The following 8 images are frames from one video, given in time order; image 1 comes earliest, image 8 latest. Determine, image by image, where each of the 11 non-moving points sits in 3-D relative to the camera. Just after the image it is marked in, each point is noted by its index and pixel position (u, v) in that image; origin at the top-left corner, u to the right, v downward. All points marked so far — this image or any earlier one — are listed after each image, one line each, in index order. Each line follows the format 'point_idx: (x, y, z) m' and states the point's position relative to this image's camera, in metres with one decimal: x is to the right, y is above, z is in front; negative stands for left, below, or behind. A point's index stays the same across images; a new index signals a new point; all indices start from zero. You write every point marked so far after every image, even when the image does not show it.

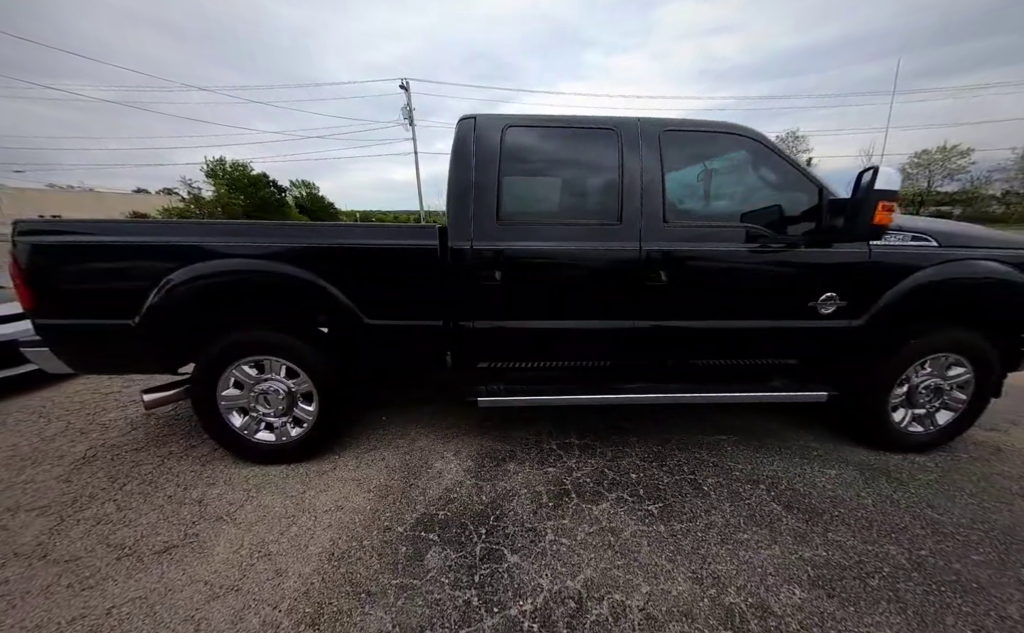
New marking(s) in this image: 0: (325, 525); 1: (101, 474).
0: (-0.9, -1.0, +1.6) m
1: (-2.4, -0.9, +2.0) m
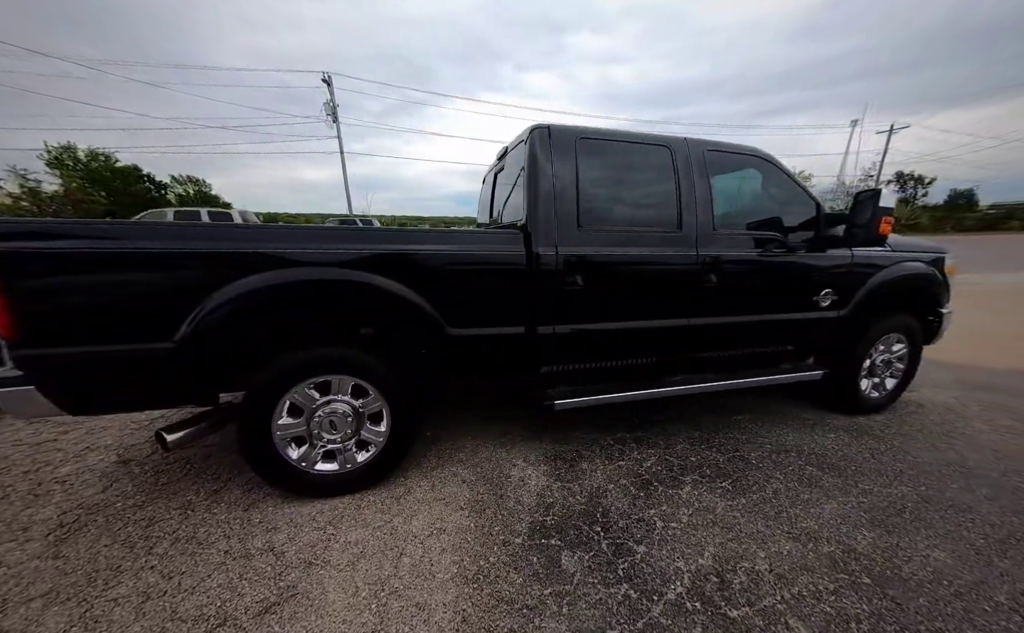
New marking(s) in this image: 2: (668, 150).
0: (-0.3, -1.1, +1.5) m
1: (-1.9, -1.0, +1.6) m
2: (+1.1, +1.1, +2.3) m
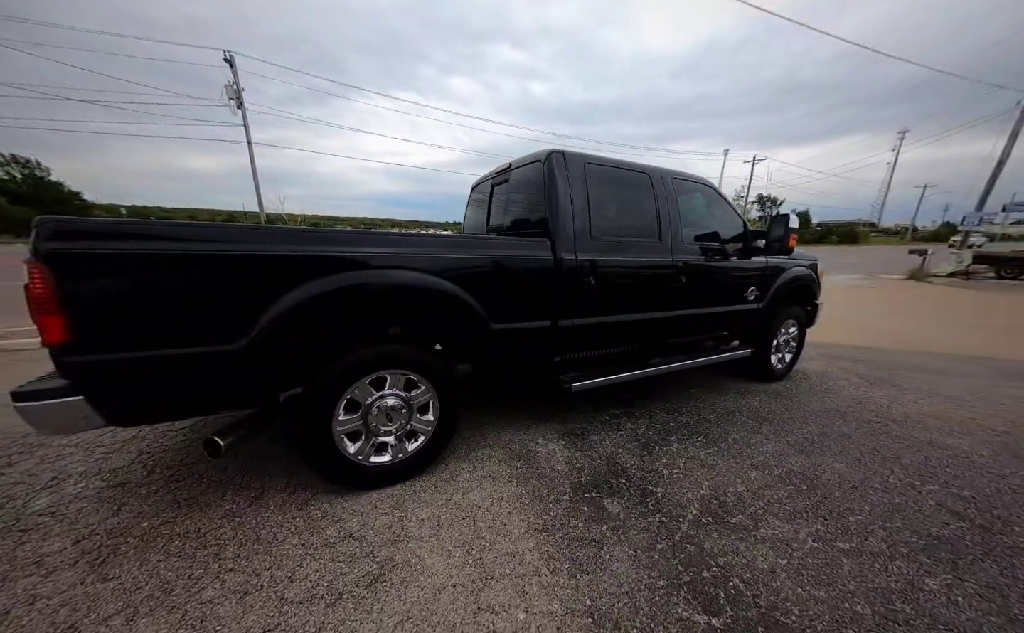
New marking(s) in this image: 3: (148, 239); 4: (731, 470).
0: (0.0, -1.0, +1.8) m
1: (-1.6, -1.1, +1.5) m
2: (+1.1, +1.2, +2.8) m
3: (-1.5, +0.3, +1.4) m
4: (+1.4, -1.0, +2.2) m
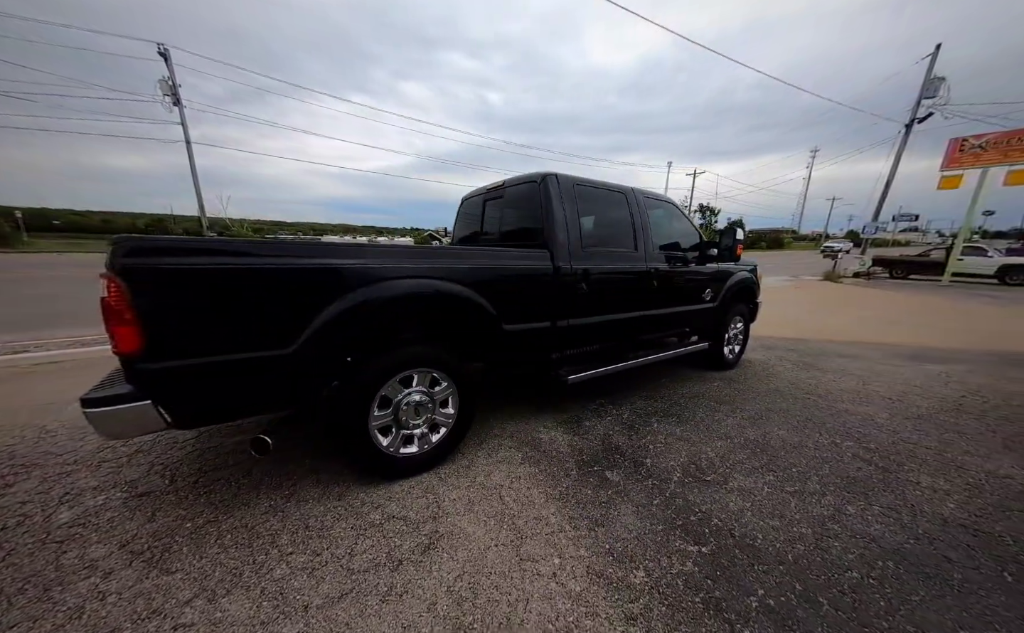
0: (+0.1, -1.1, +2.0) m
1: (-1.4, -1.1, +1.6) m
2: (+1.1, +1.2, +3.2) m
3: (-1.3, +0.3, +1.5) m
4: (+1.5, -1.0, +2.6) m
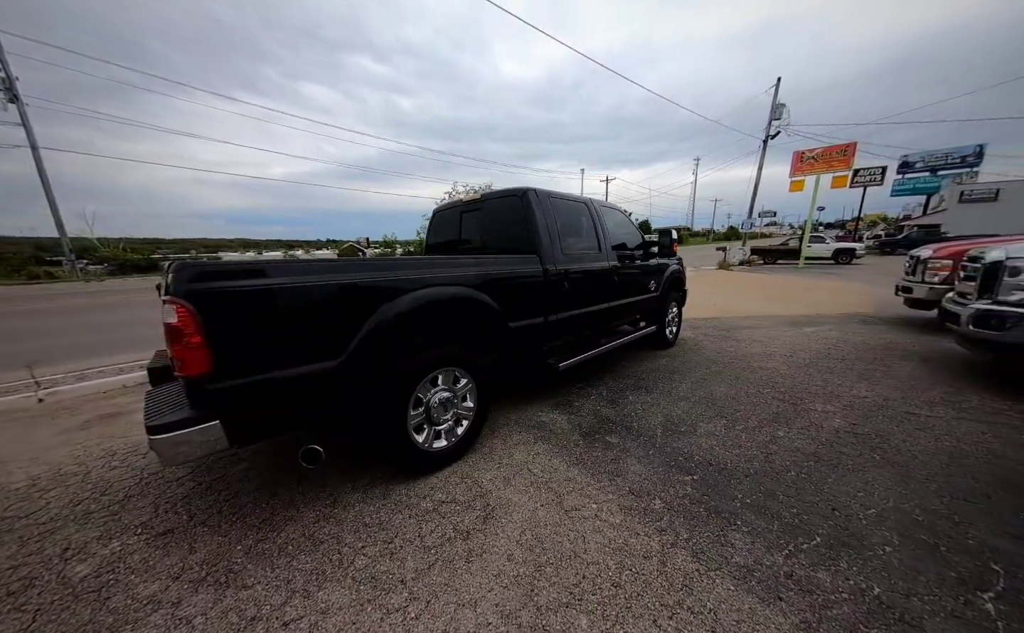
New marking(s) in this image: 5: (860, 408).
0: (+0.2, -1.0, +2.3) m
1: (-1.1, -1.2, +1.6) m
2: (+0.8, +1.3, +3.7) m
3: (-1.2, +0.2, +1.6) m
4: (+1.5, -0.8, +3.2) m
5: (+3.2, -0.8, +3.0) m
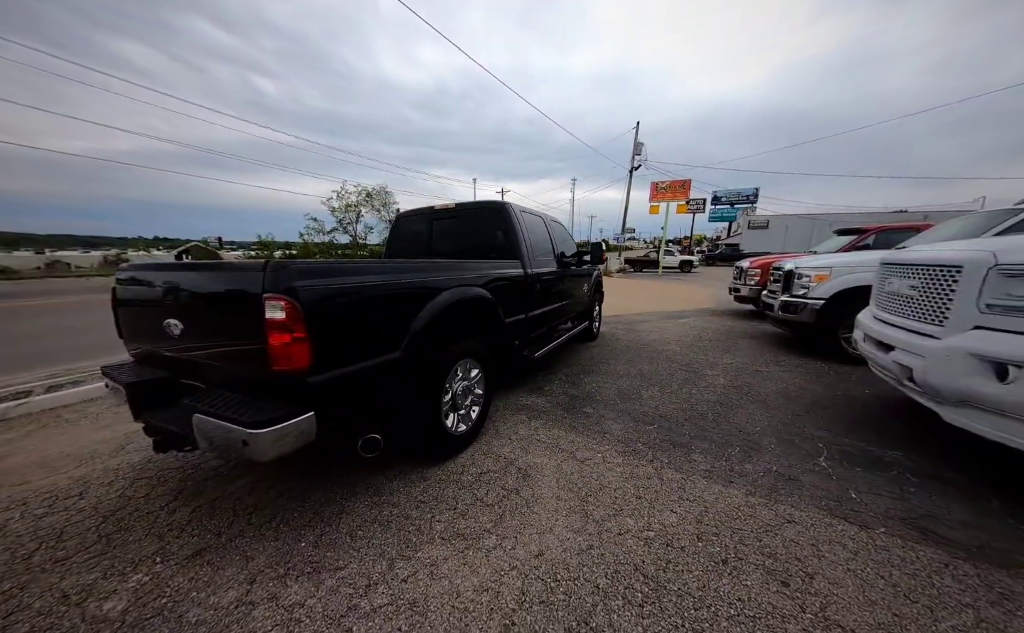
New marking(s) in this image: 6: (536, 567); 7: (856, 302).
0: (+0.3, -1.0, +2.8) m
1: (-0.8, -1.1, +1.7) m
2: (+0.3, +1.3, +4.3) m
3: (-0.9, +0.2, +1.6) m
4: (+1.2, -0.8, +4.0) m
5: (+2.9, -0.7, +4.4) m
6: (+0.1, -1.2, +1.5) m
7: (+4.9, +0.2, +4.7) m
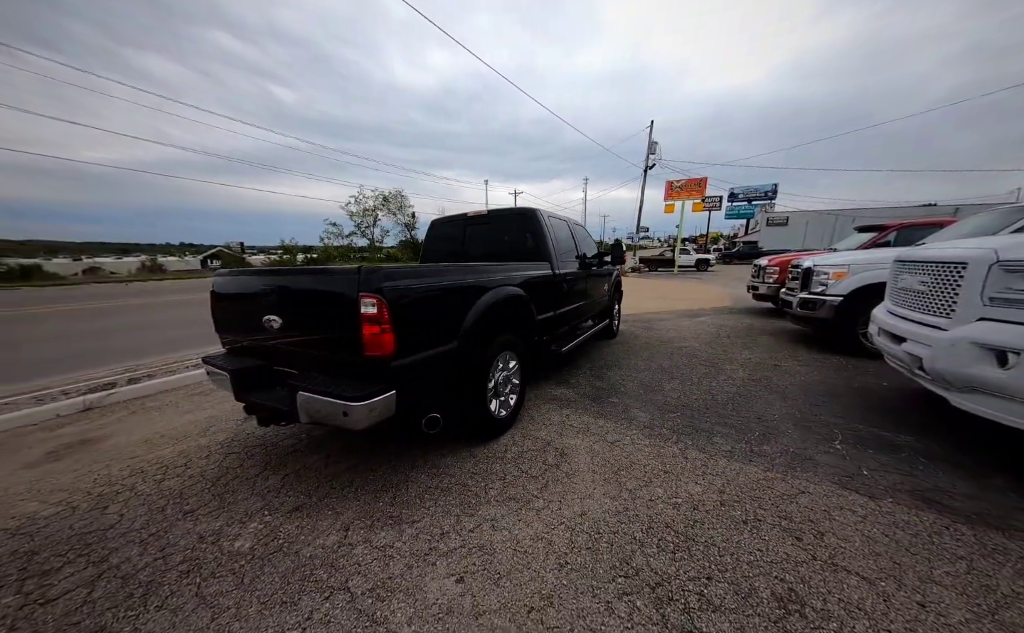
0: (+0.6, -0.9, +3.1) m
1: (-0.5, -1.1, +2.0) m
2: (+0.7, +1.3, +4.6) m
3: (-0.6, +0.2, +2.0) m
4: (+1.6, -0.7, +4.2) m
5: (+3.3, -0.7, +4.5) m
6: (+0.4, -1.1, +1.8) m
7: (+5.3, +0.3, +4.8) m
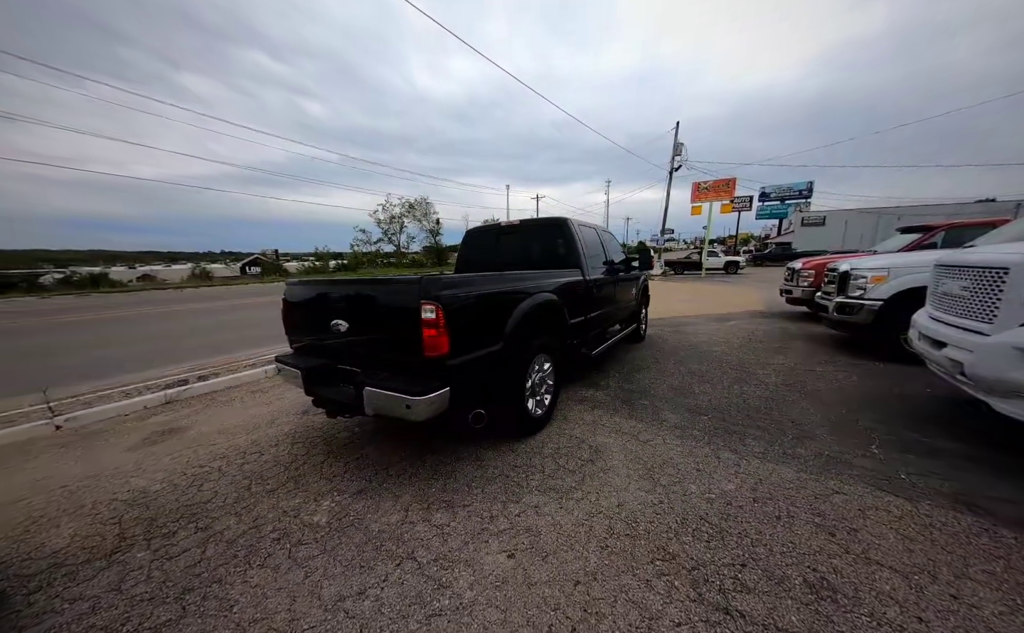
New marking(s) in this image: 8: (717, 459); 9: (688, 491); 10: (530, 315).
0: (+0.9, -1.0, +3.2) m
1: (-0.3, -1.2, +2.2) m
2: (+1.1, +1.3, +4.7) m
3: (-0.3, +0.2, +2.2) m
4: (+2.0, -0.8, +4.3) m
5: (+3.7, -0.7, +4.5) m
6: (+0.6, -1.2, +2.0) m
7: (+5.7, +0.2, +4.7) m
8: (+1.5, -1.1, +2.5) m
9: (+1.1, -1.1, +2.1) m
10: (+0.1, 0.0, +2.8) m
